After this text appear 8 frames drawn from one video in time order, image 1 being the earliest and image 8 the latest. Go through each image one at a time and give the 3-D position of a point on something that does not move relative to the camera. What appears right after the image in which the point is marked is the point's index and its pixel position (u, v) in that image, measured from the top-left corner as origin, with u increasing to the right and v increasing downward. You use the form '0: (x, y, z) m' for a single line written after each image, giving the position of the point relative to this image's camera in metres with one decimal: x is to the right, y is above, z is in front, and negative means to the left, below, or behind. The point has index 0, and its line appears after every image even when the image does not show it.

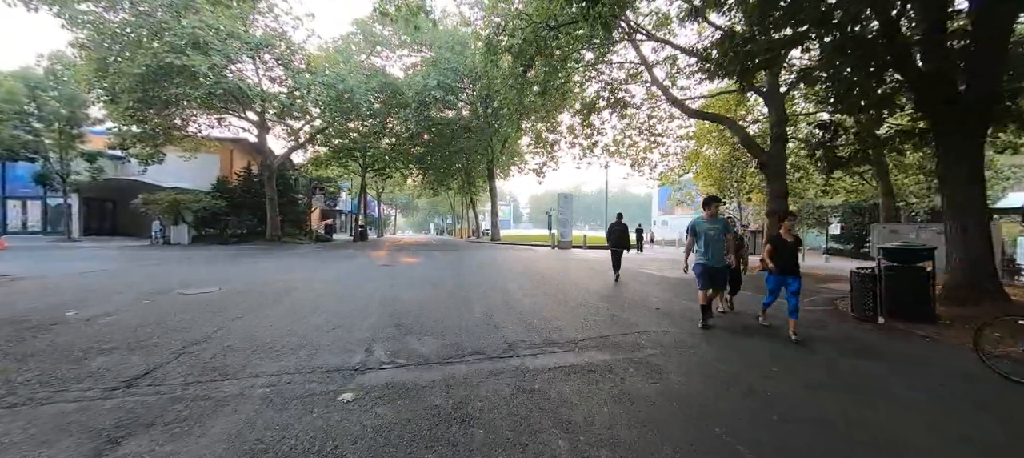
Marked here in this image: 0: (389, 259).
0: (-4.4, -1.0, +12.7) m
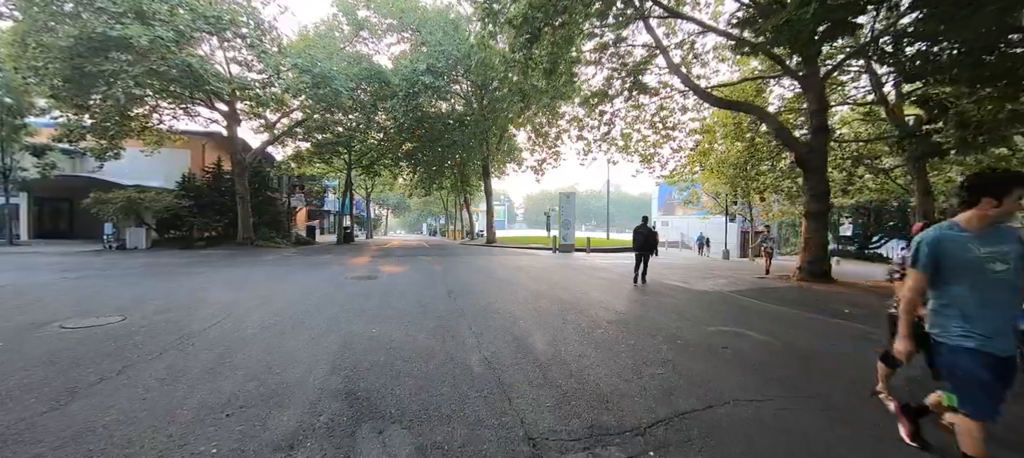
0: (-4.4, -1.2, +11.0) m
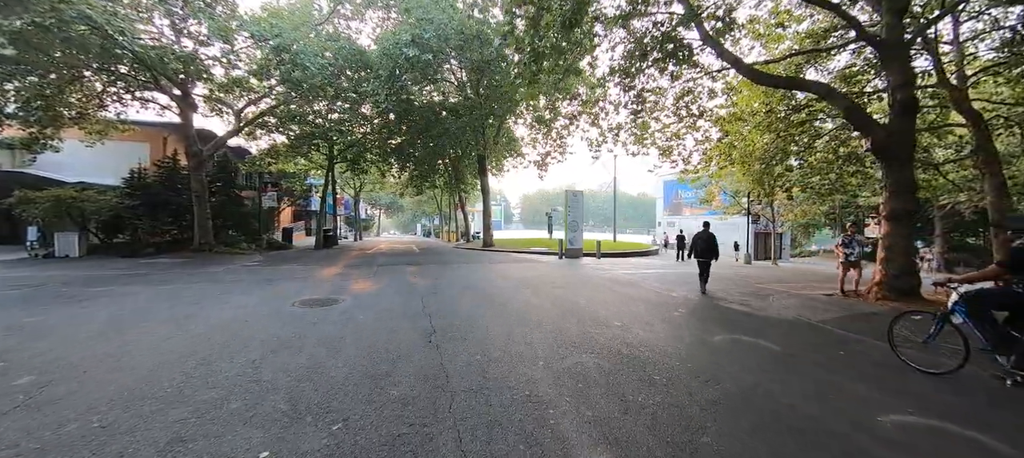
0: (-4.3, -1.3, +8.7) m
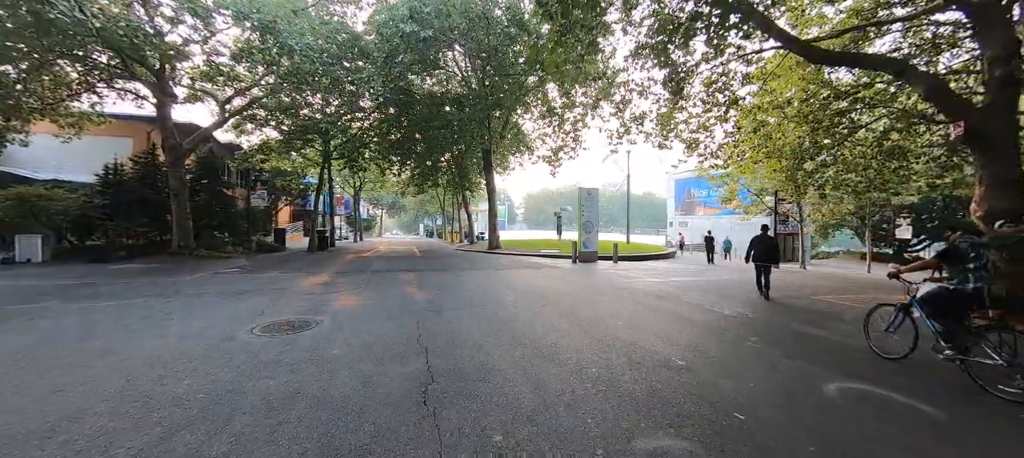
0: (-4.0, -1.4, +7.4) m
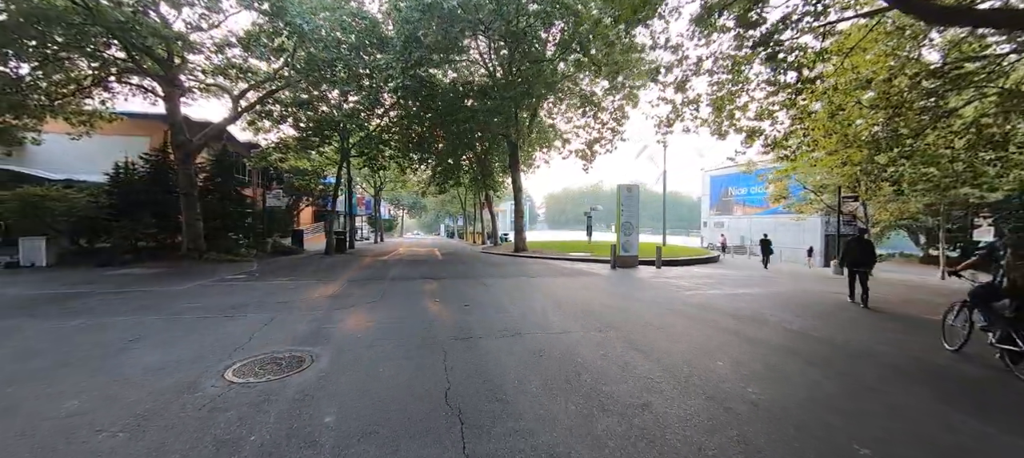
0: (-3.2, -1.4, +6.1) m
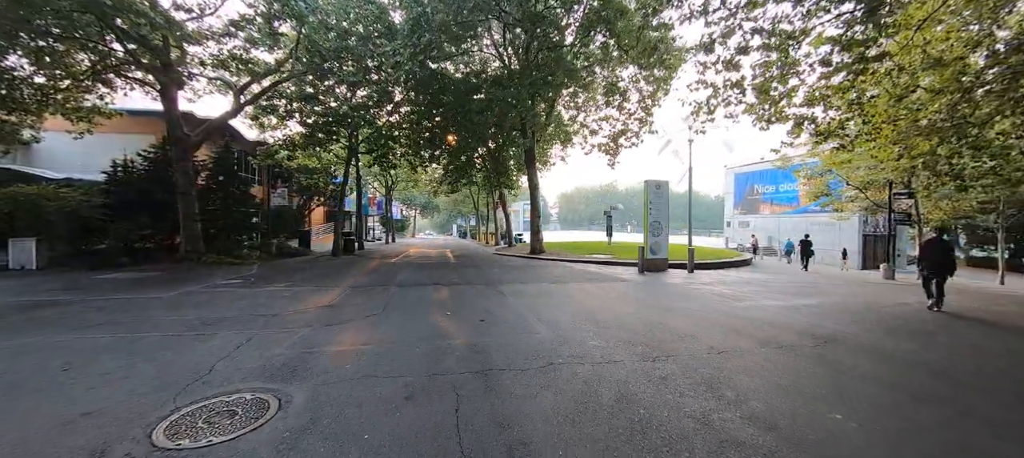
0: (-2.8, -1.4, +5.2) m
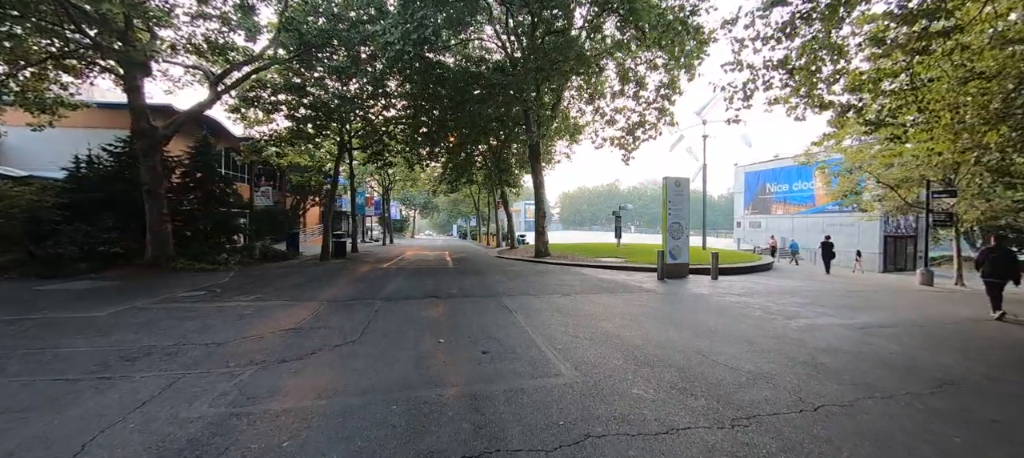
0: (-2.7, -1.5, +4.0) m
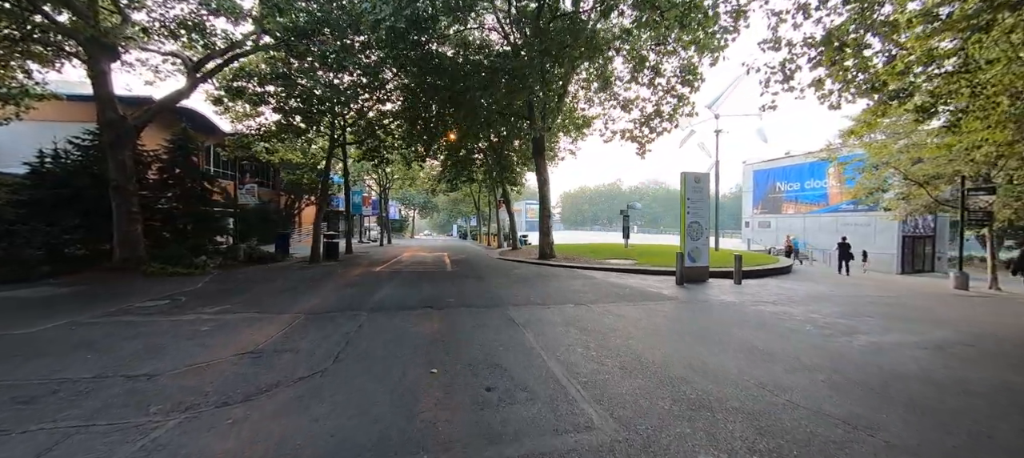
0: (-2.6, -1.5, +3.0) m
